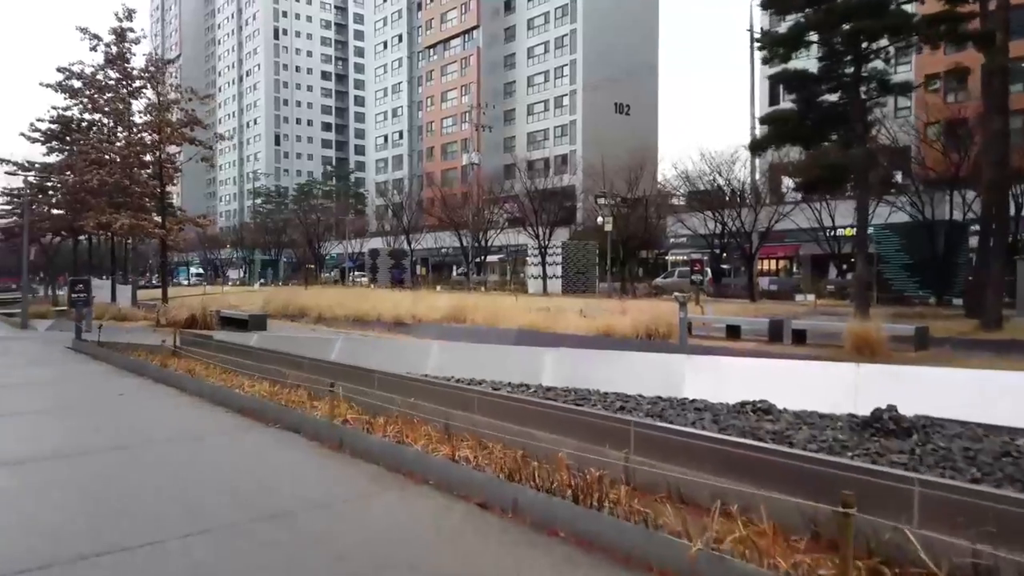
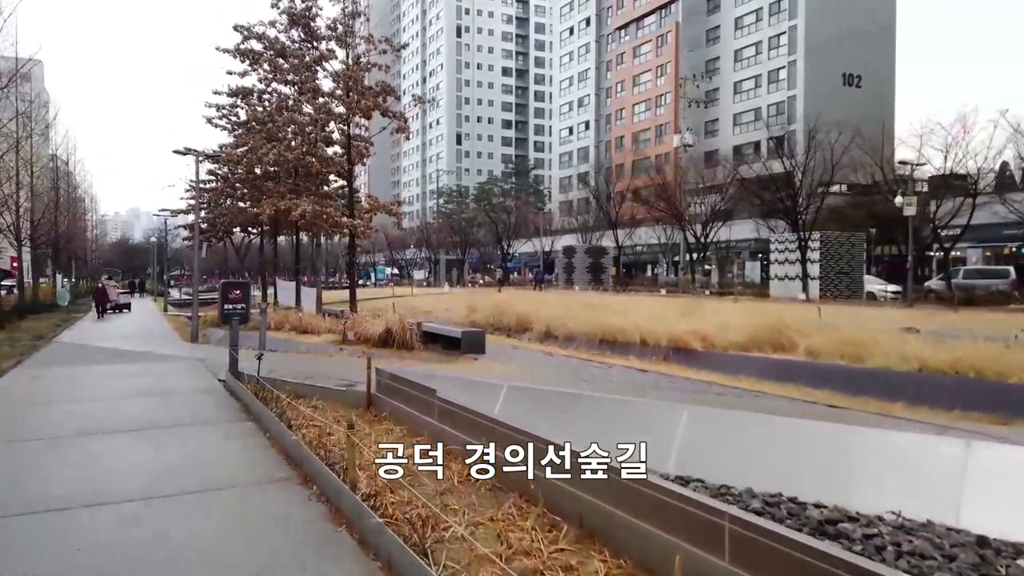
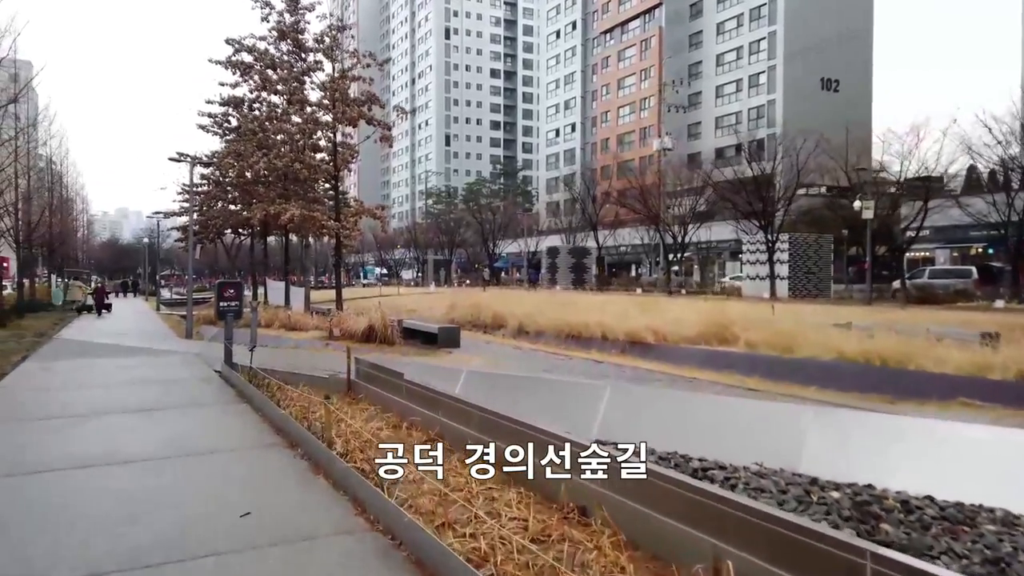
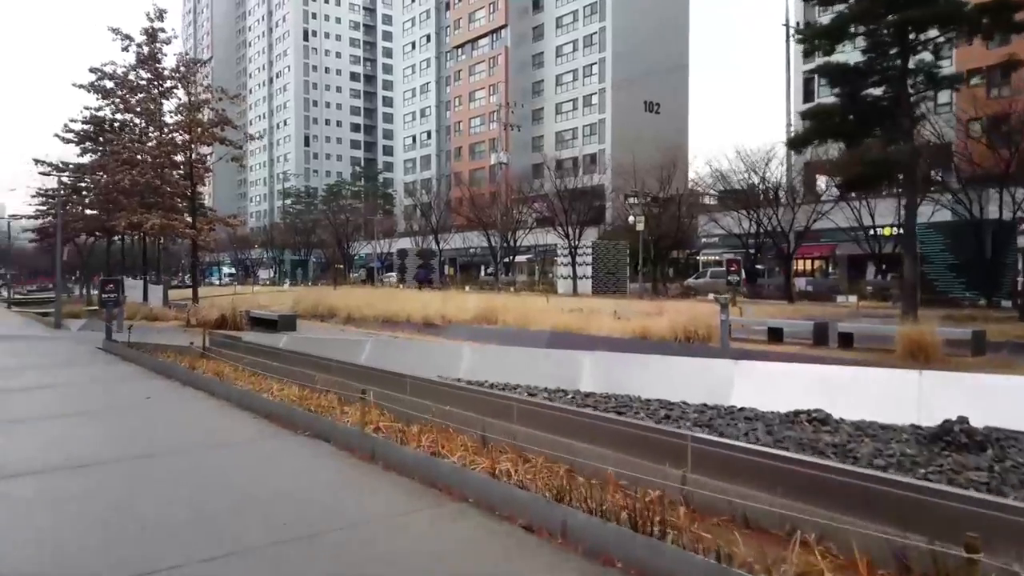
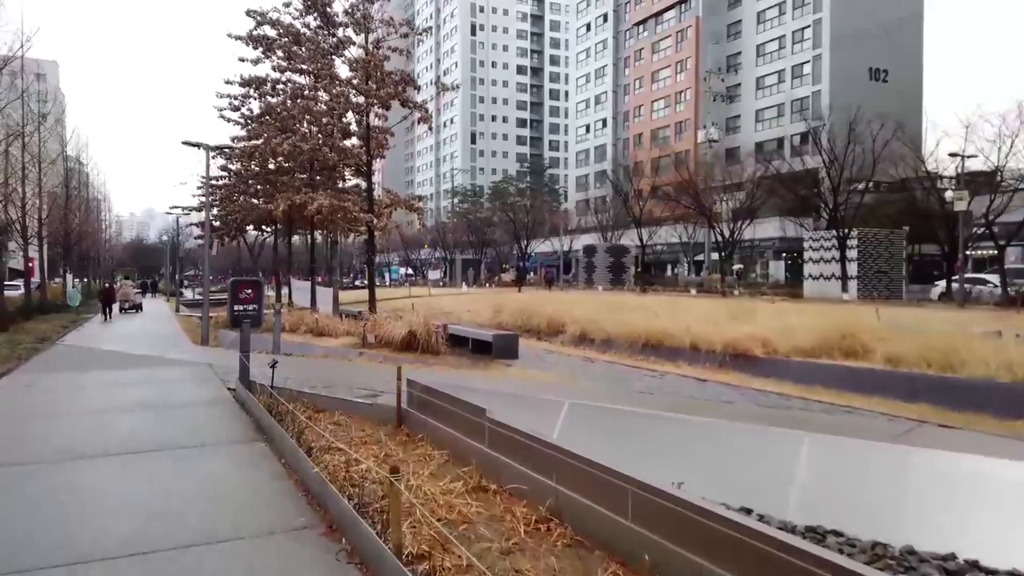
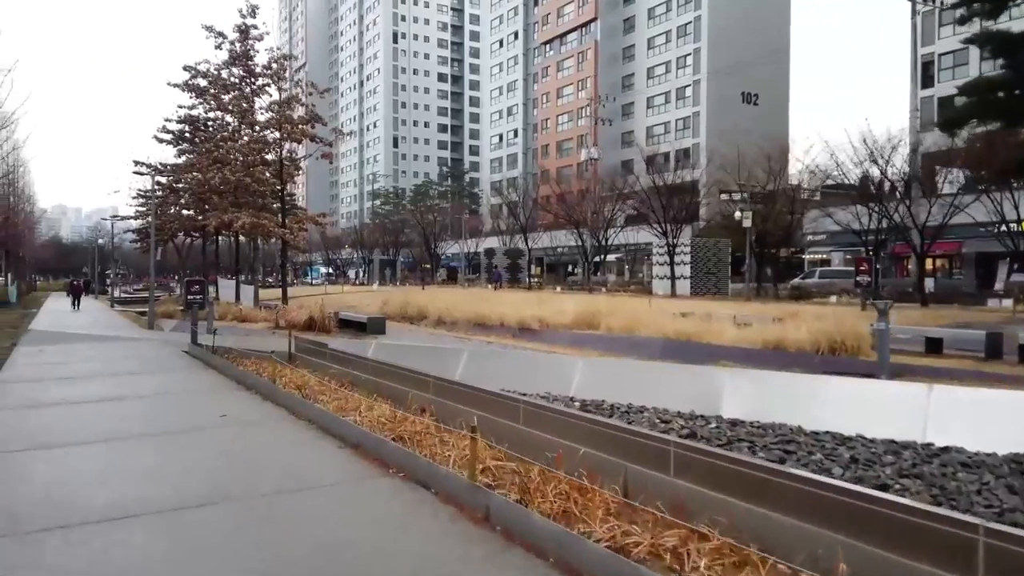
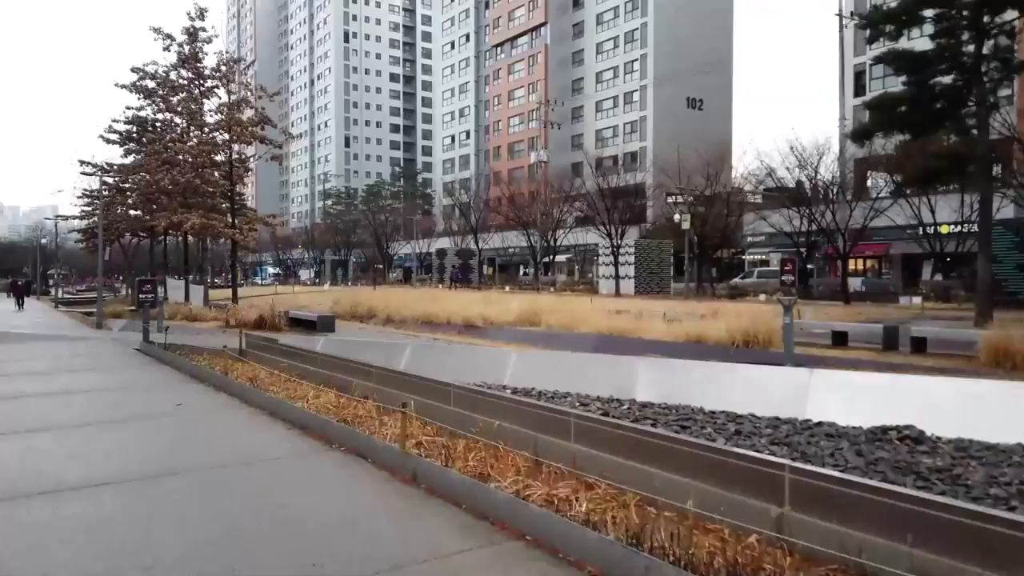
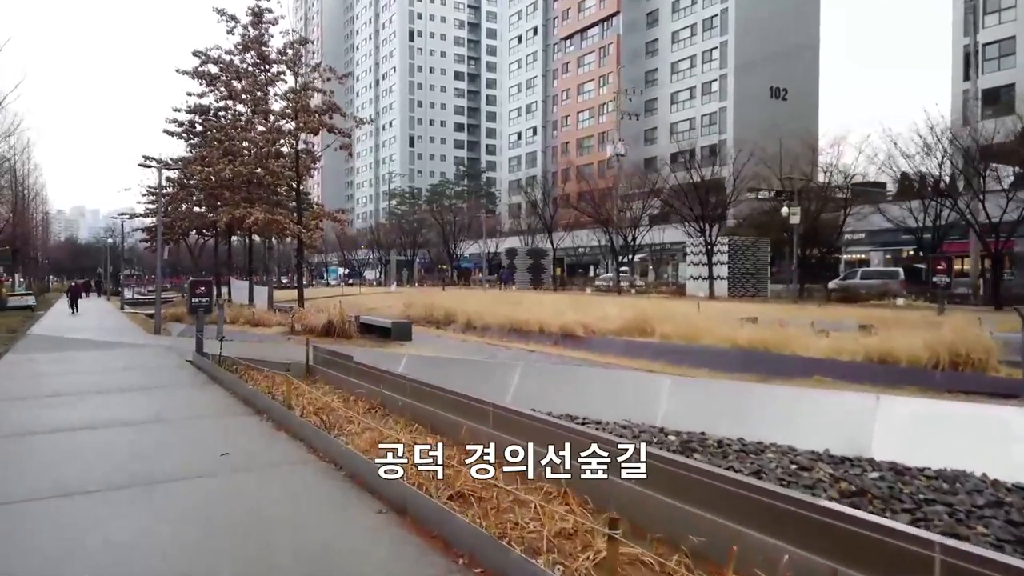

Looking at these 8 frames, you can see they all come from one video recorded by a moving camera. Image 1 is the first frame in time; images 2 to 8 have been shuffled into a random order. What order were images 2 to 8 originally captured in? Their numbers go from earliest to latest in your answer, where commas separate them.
4, 7, 6, 8, 3, 2, 5
